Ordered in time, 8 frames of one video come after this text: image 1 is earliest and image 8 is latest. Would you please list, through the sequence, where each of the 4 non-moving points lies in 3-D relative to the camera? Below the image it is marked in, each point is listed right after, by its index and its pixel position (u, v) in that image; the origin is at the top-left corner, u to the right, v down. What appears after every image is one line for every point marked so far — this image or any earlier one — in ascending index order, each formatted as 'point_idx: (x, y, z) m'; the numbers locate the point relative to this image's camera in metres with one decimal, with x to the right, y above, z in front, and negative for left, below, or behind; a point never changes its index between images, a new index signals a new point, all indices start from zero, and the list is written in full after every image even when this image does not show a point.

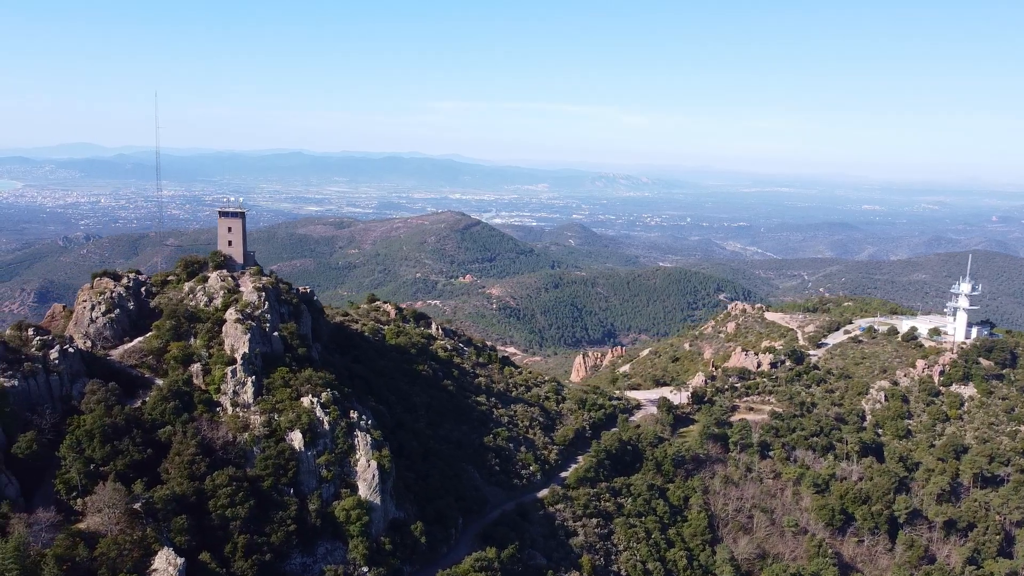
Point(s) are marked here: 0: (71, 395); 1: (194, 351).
0: (-8.2, -2.0, +17.5) m
1: (-6.6, -1.3, +19.7) m
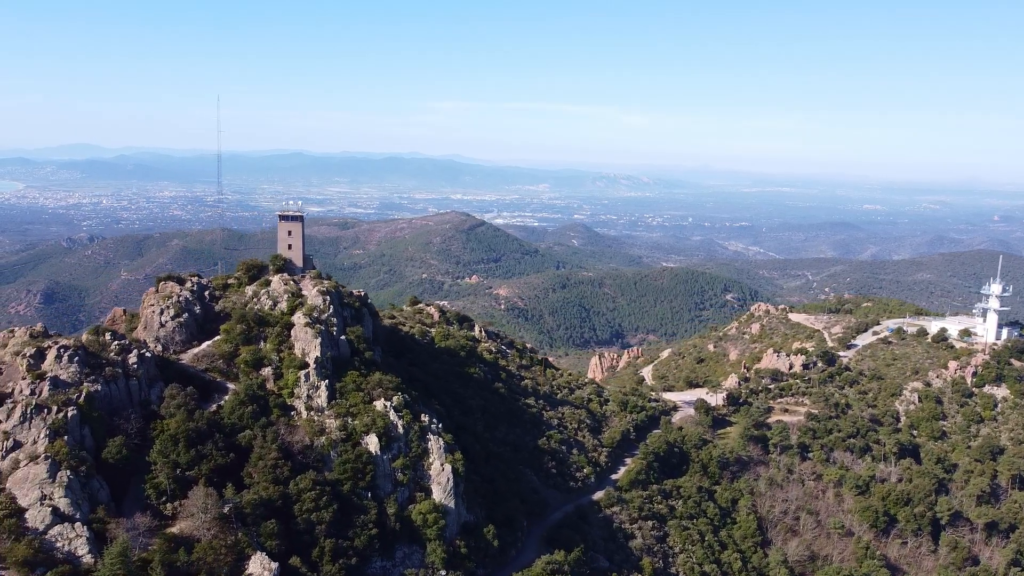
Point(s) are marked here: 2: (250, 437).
0: (-6.7, -2.1, +17.5) m
1: (-5.1, -1.4, +19.8) m
2: (-4.8, -2.7, +17.4) m
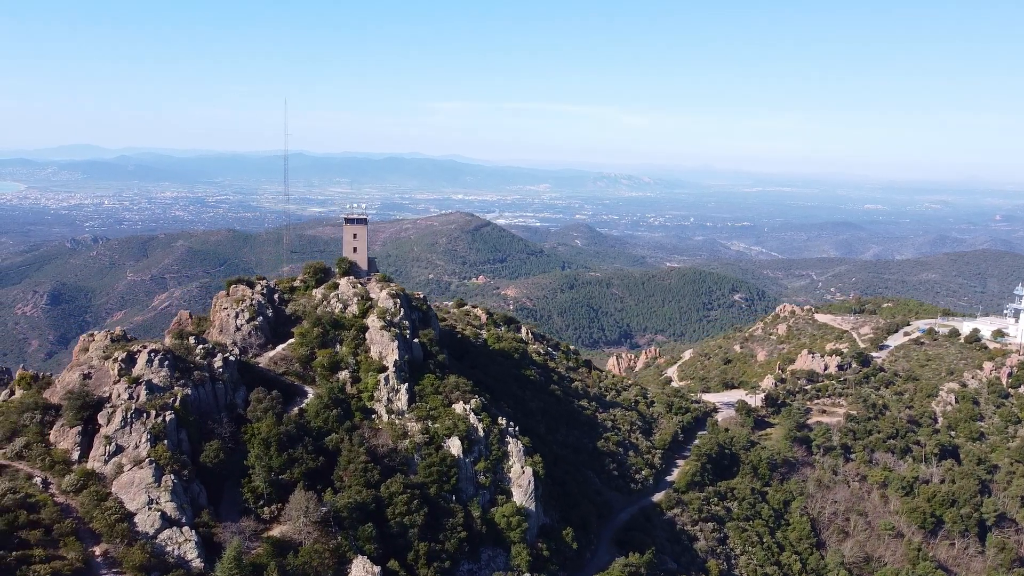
0: (-5.1, -2.1, +17.5) m
1: (-3.5, -1.4, +19.8) m
2: (-3.2, -2.8, +17.4) m
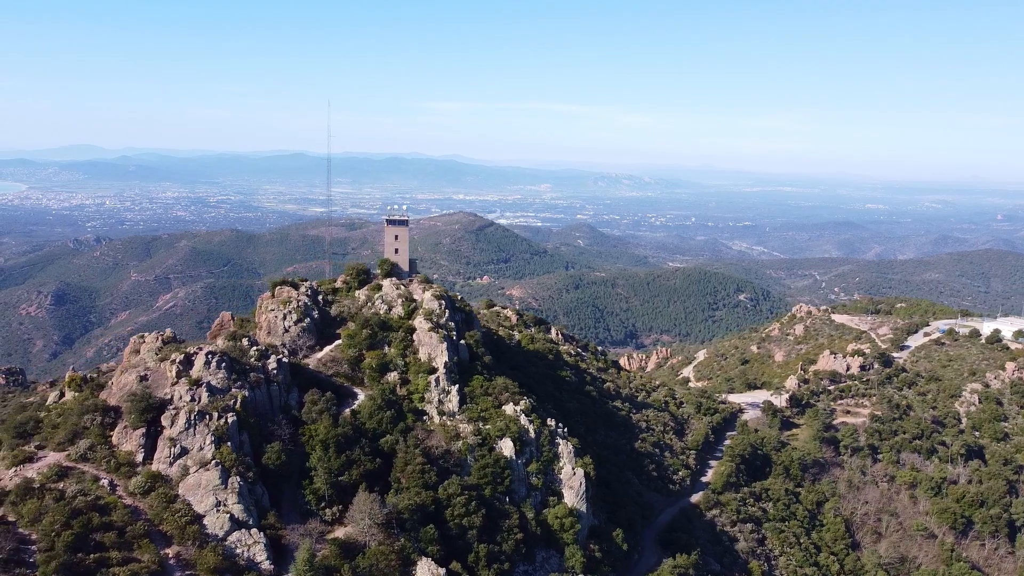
0: (-4.1, -2.2, +17.6) m
1: (-2.5, -1.5, +19.8) m
2: (-2.2, -2.8, +17.4) m
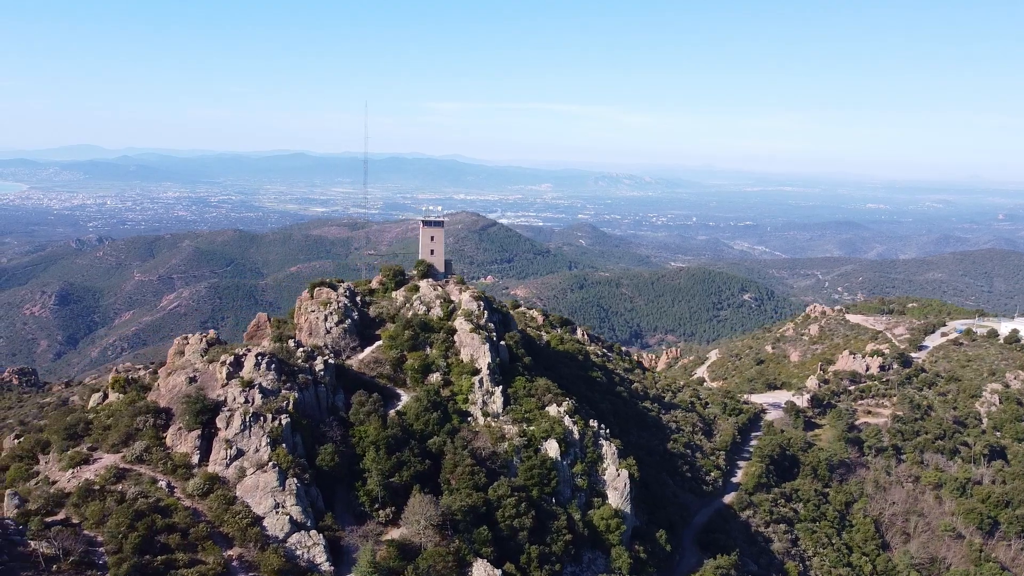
0: (-3.2, -2.2, +17.6) m
1: (-1.7, -1.5, +19.8) m
2: (-1.3, -2.8, +17.4) m
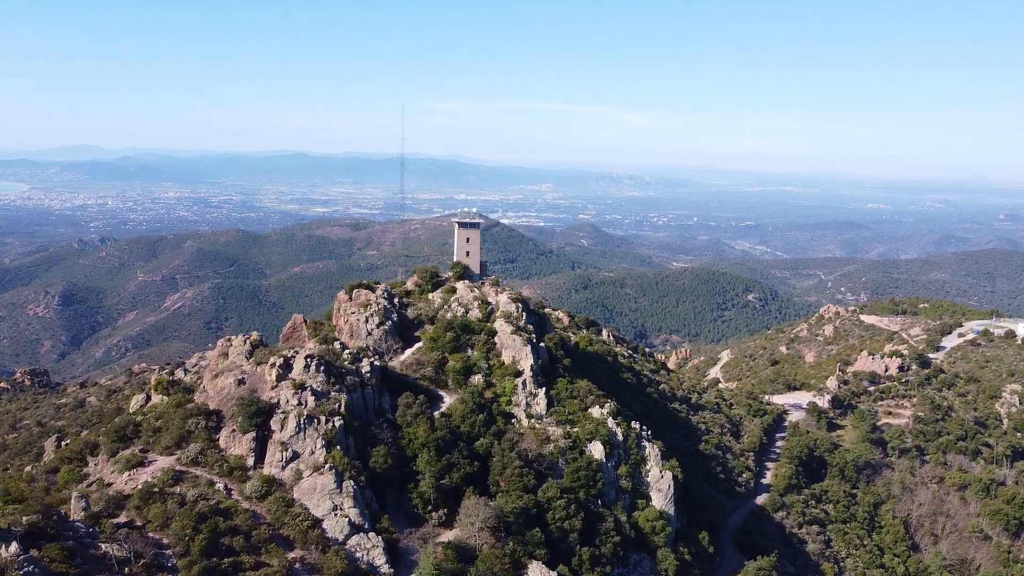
0: (-2.4, -2.2, +17.6) m
1: (-0.8, -1.5, +19.8) m
2: (-0.4, -2.9, +17.4) m
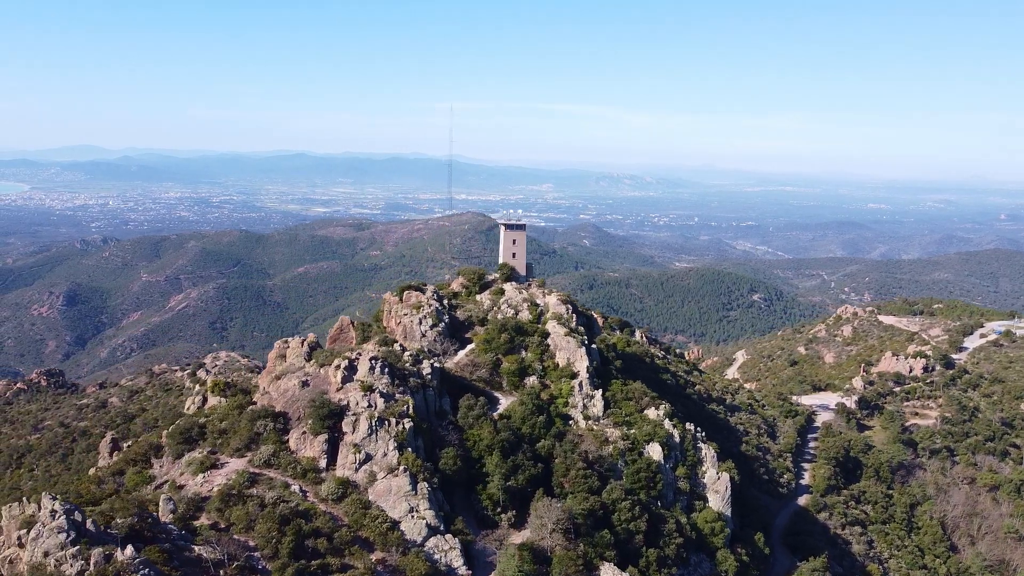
0: (-1.2, -2.3, +17.6) m
1: (+0.3, -1.6, +19.9) m
2: (+0.7, -2.9, +17.5) m
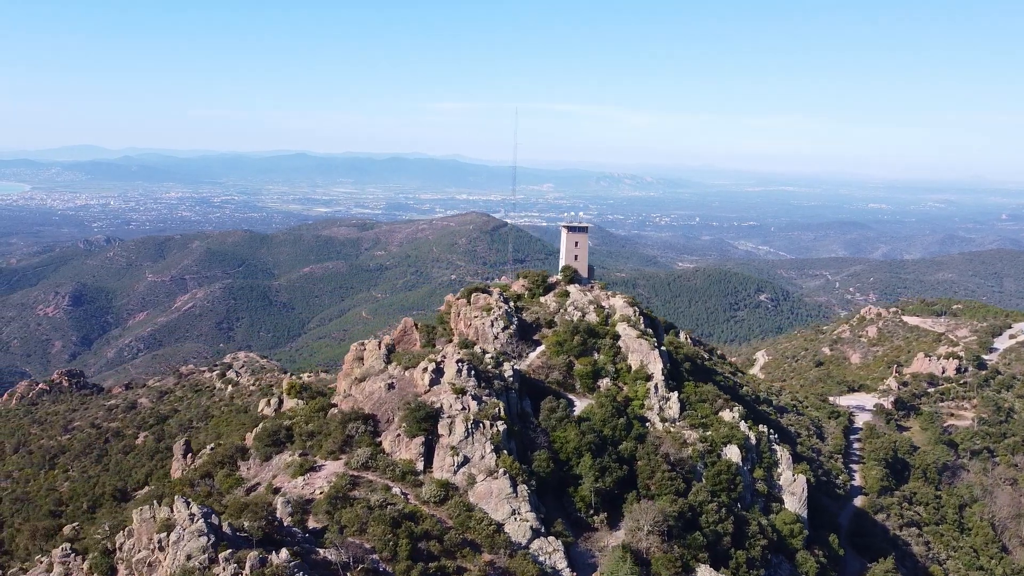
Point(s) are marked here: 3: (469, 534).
0: (+0.3, -2.3, +17.7) m
1: (+1.9, -1.6, +19.9) m
2: (+2.2, -3.0, +17.6) m
3: (-0.6, -3.6, +13.8) m
